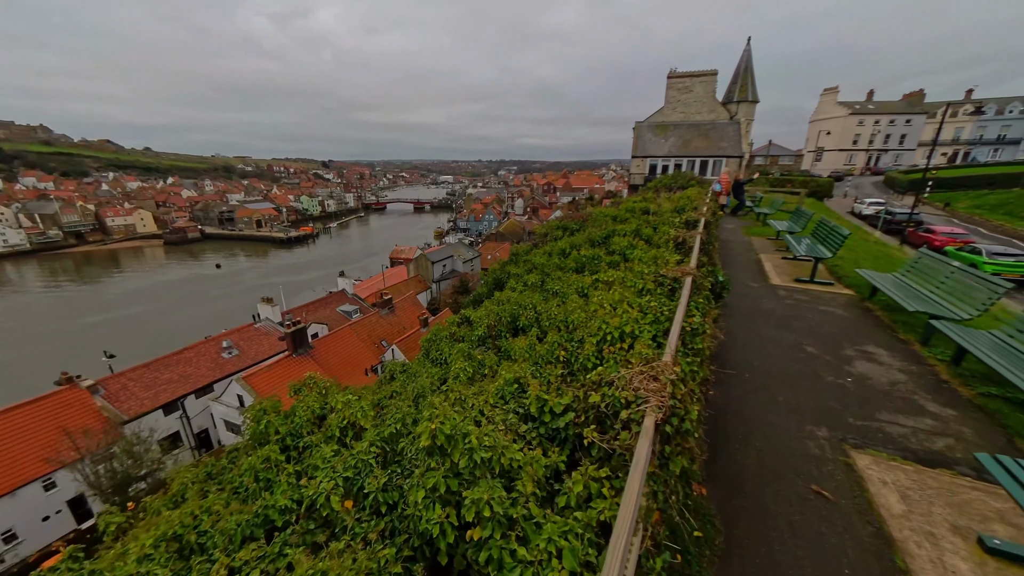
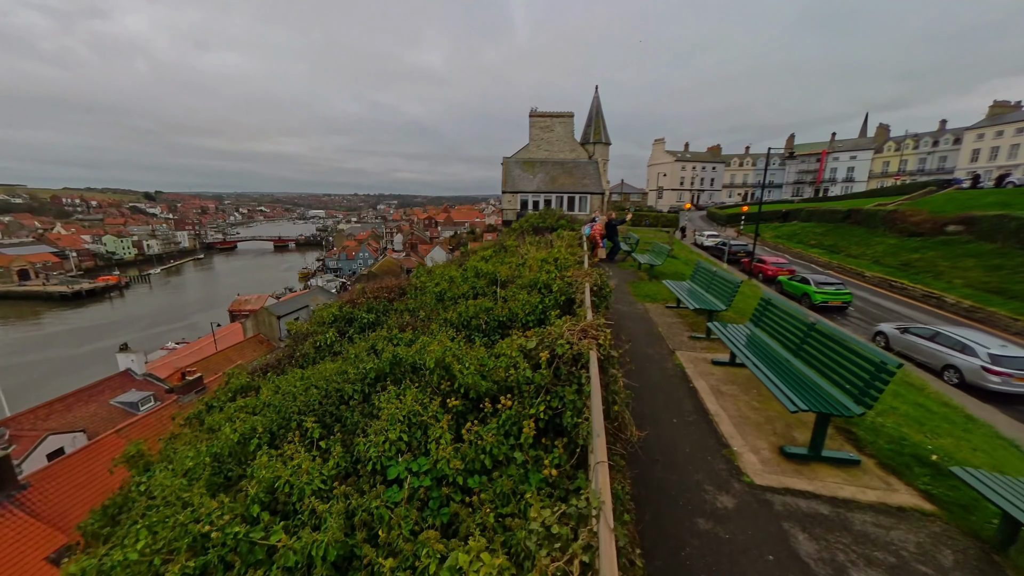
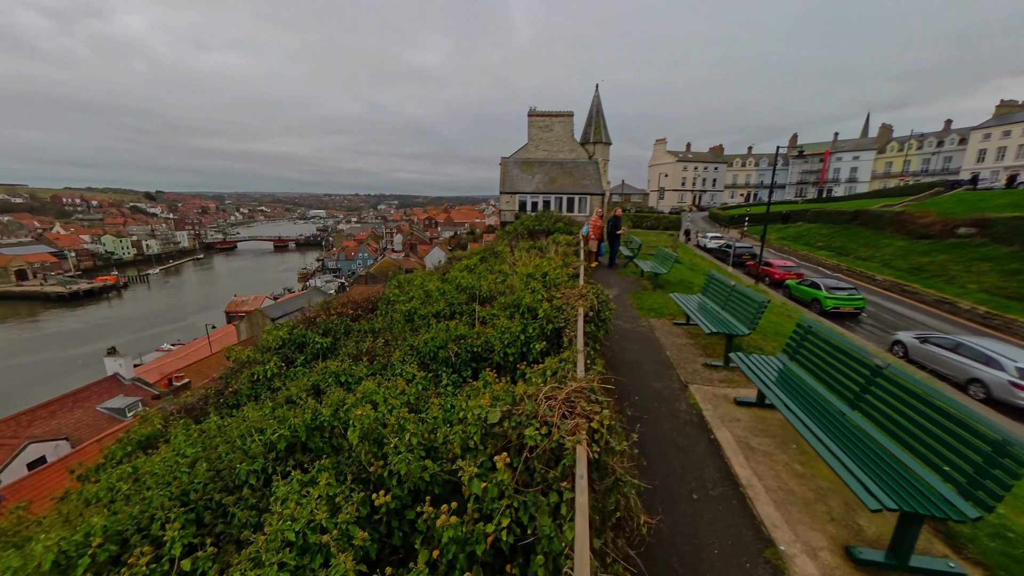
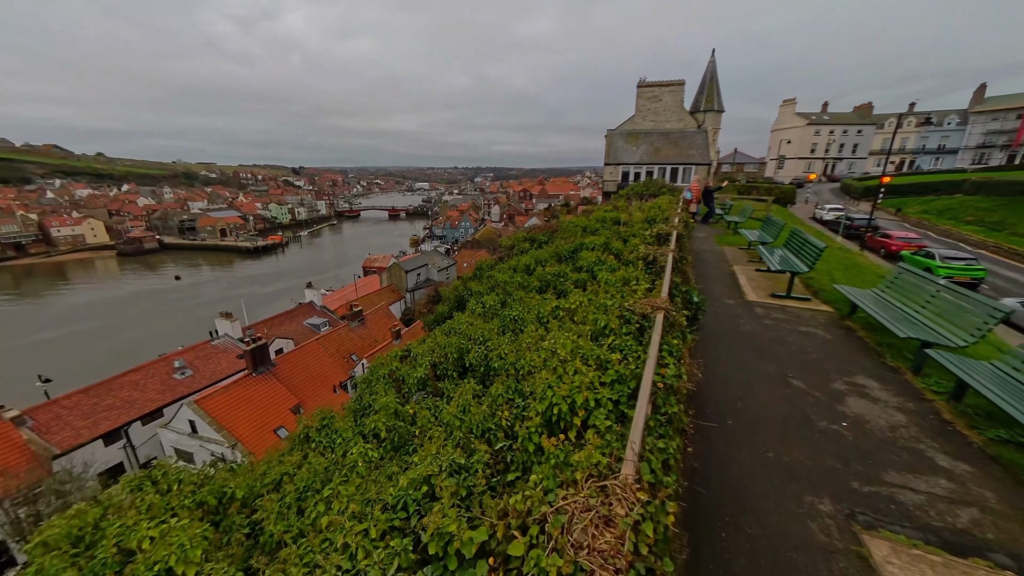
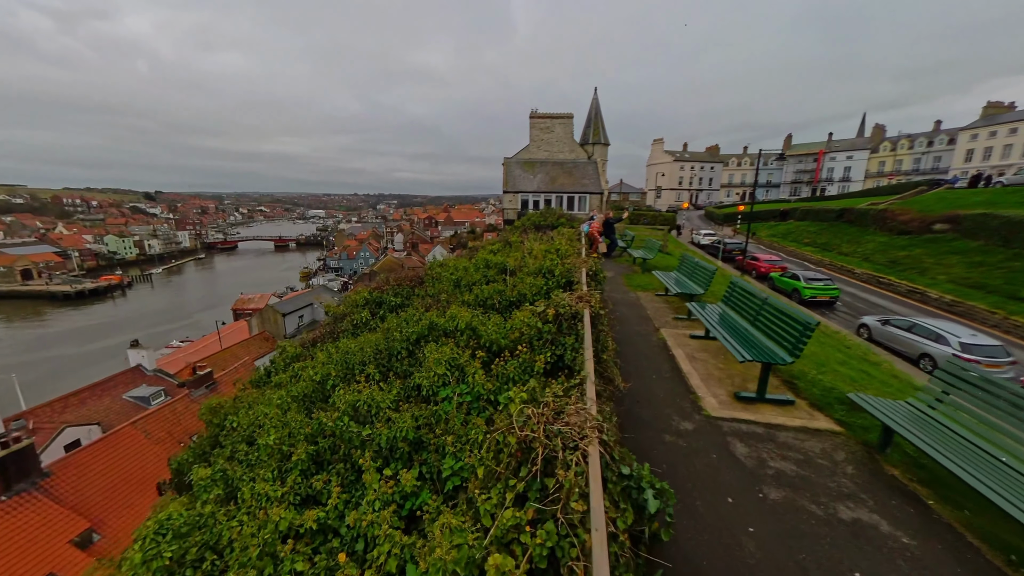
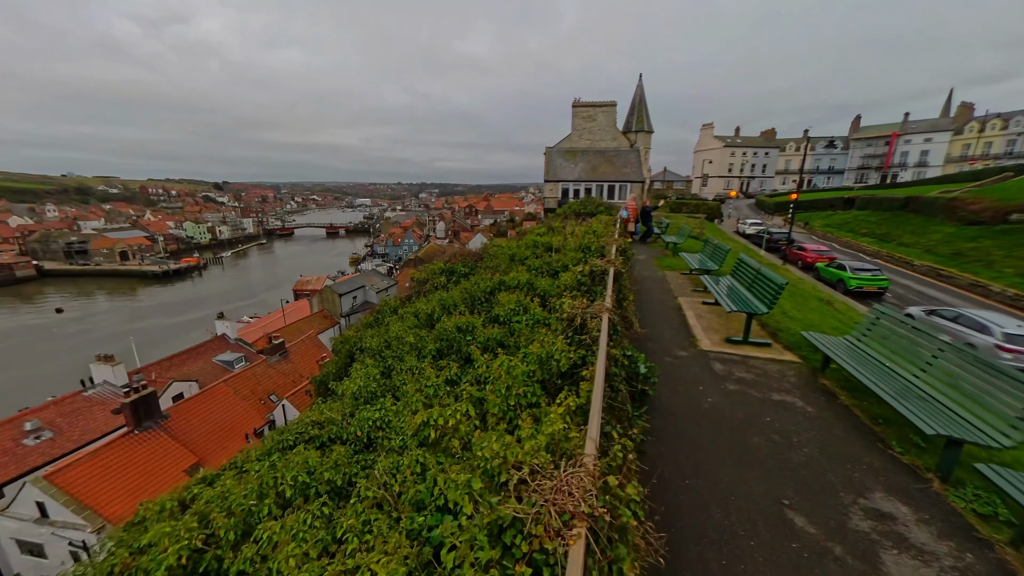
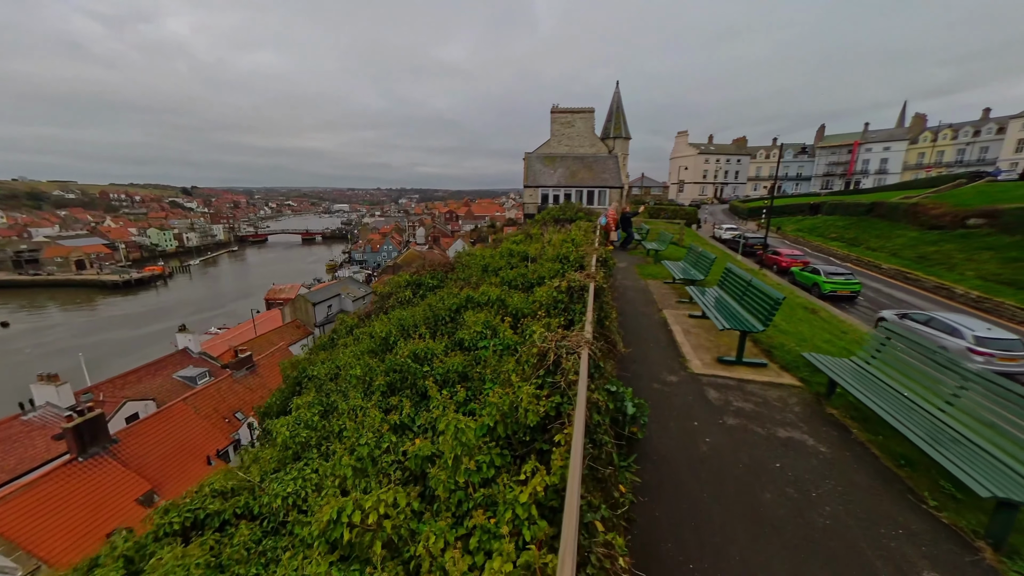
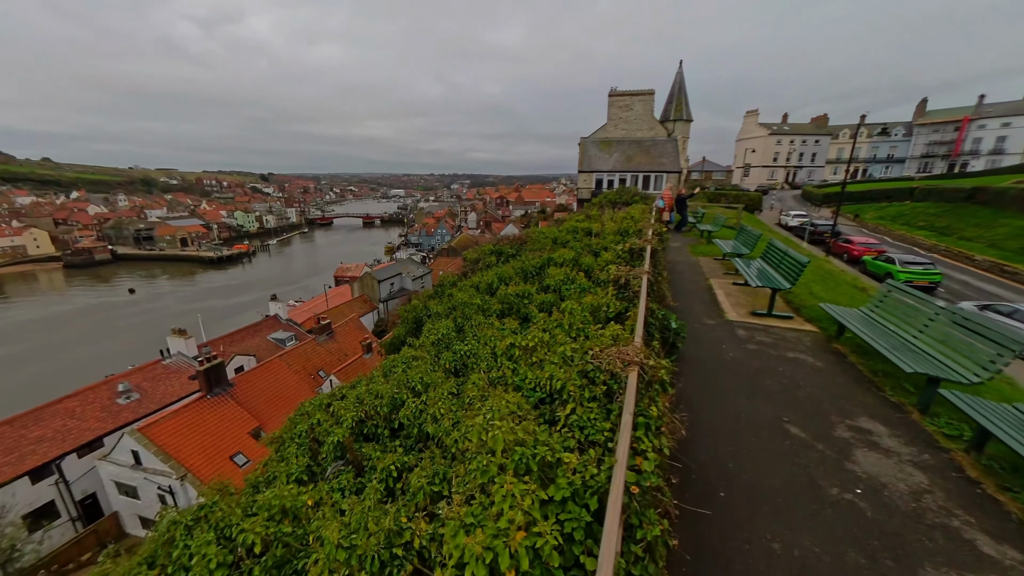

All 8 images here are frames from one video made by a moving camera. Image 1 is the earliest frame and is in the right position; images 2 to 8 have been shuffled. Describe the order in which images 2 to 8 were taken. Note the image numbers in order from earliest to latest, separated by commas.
4, 8, 6, 7, 5, 2, 3
